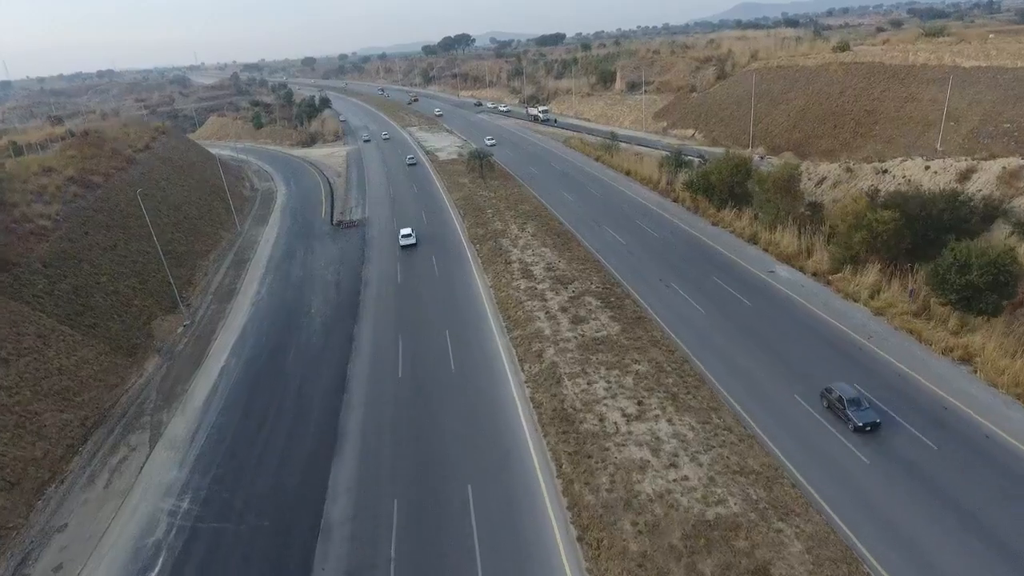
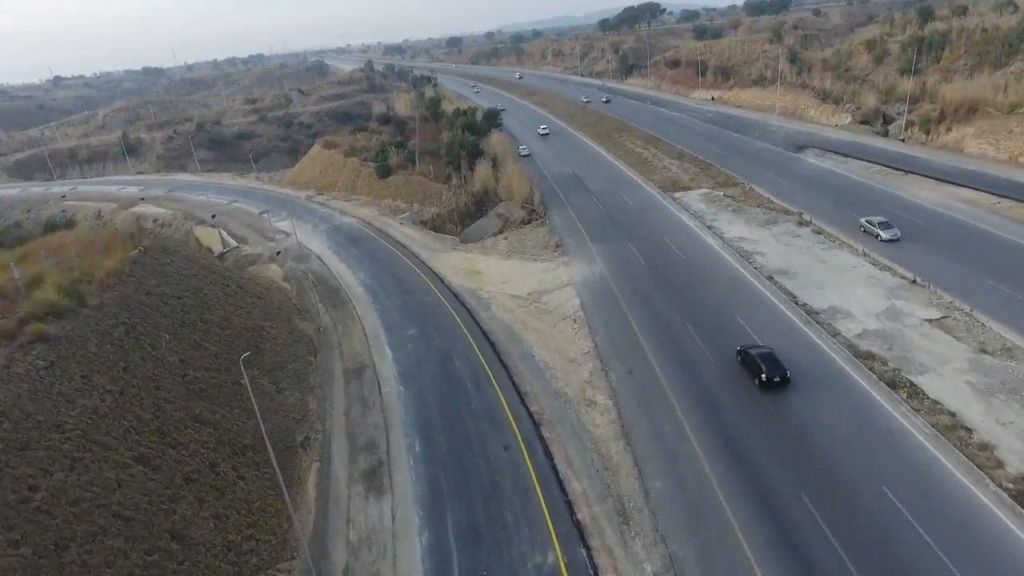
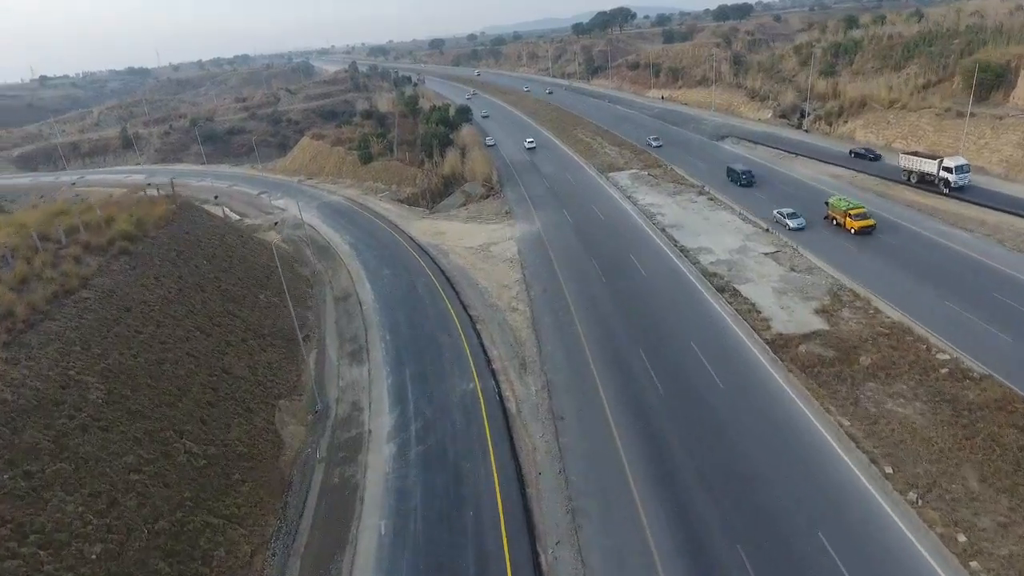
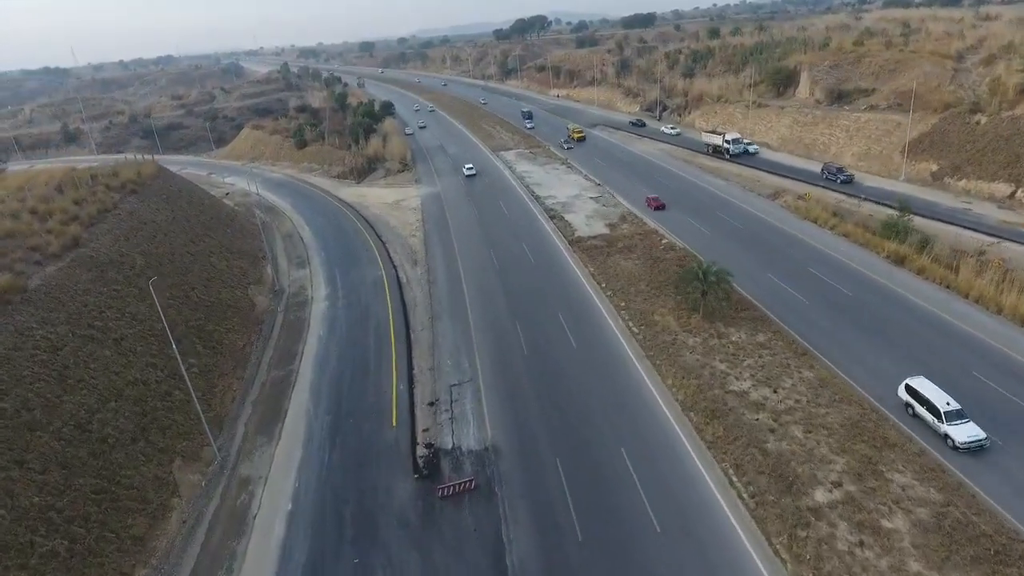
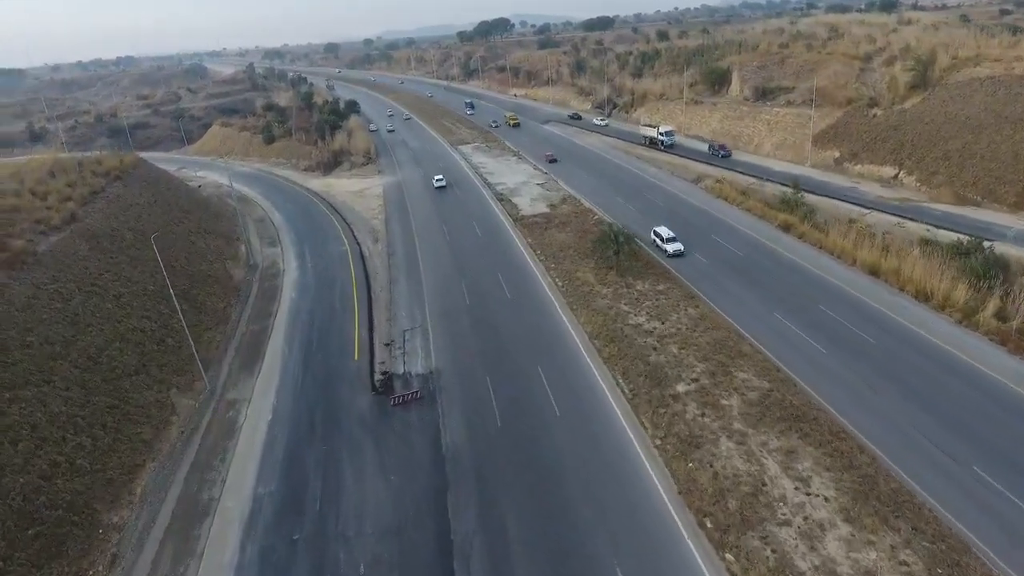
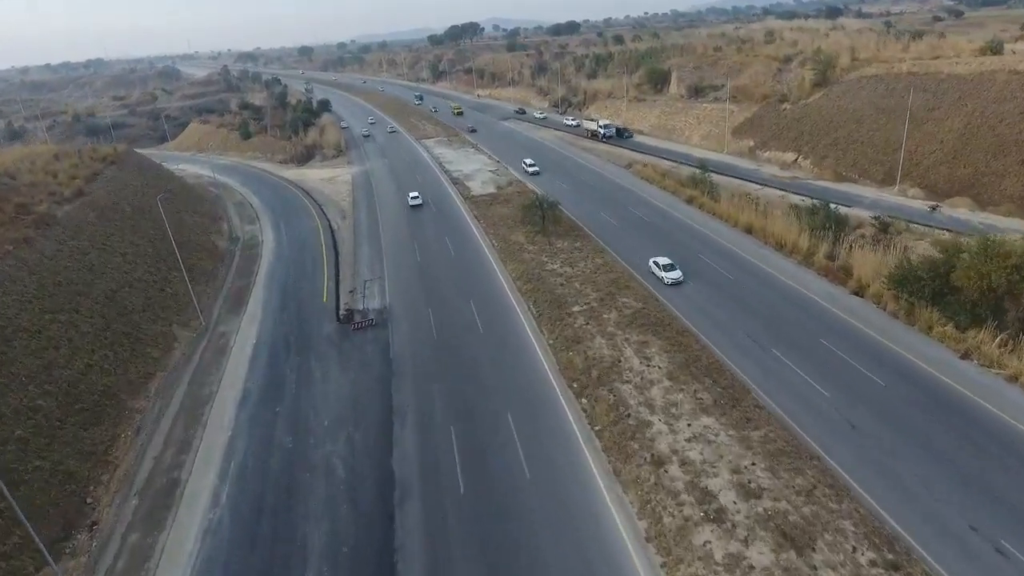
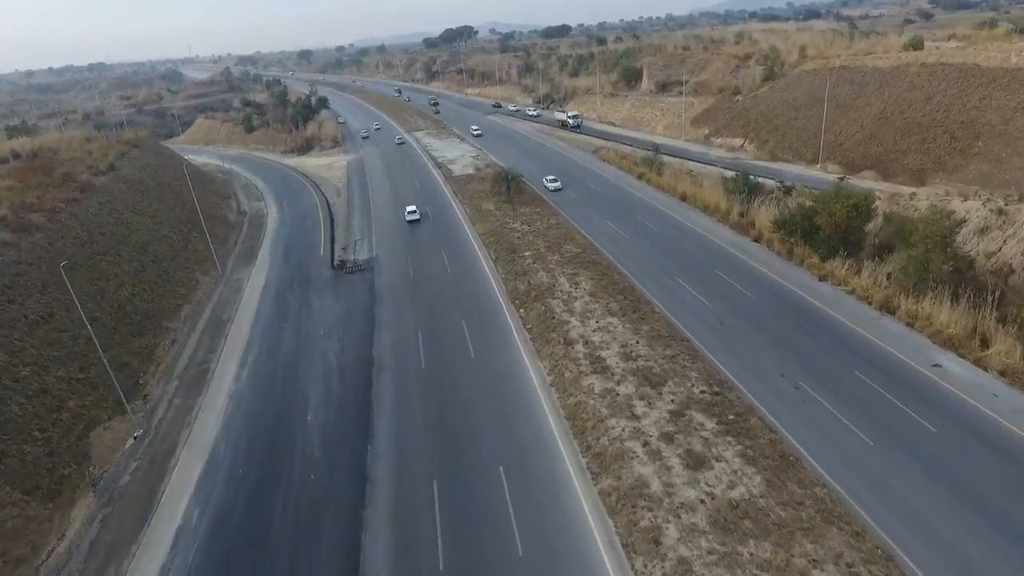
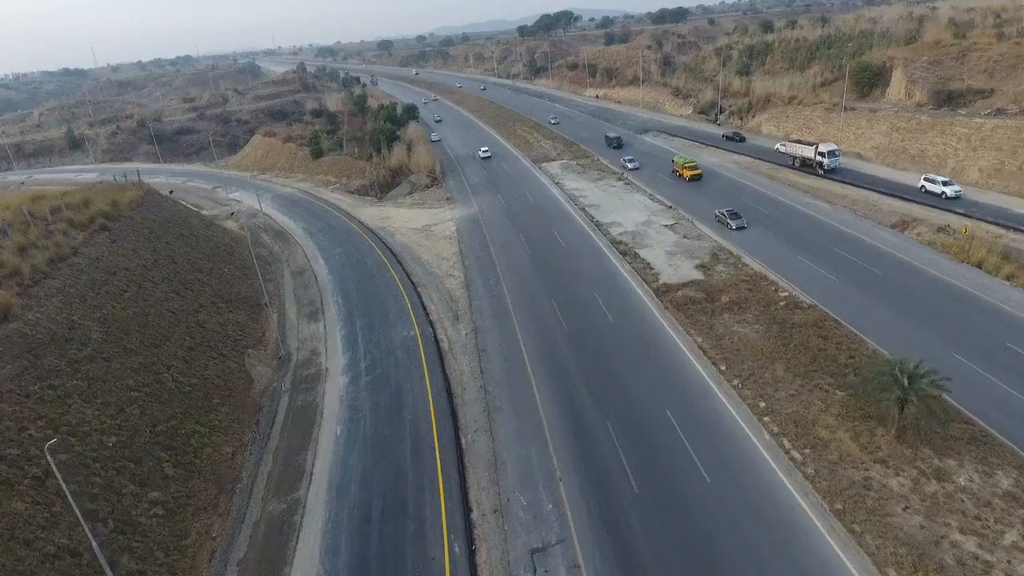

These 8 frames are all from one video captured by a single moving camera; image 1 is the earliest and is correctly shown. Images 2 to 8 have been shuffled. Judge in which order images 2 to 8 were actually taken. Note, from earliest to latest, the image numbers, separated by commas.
7, 6, 5, 4, 8, 3, 2
